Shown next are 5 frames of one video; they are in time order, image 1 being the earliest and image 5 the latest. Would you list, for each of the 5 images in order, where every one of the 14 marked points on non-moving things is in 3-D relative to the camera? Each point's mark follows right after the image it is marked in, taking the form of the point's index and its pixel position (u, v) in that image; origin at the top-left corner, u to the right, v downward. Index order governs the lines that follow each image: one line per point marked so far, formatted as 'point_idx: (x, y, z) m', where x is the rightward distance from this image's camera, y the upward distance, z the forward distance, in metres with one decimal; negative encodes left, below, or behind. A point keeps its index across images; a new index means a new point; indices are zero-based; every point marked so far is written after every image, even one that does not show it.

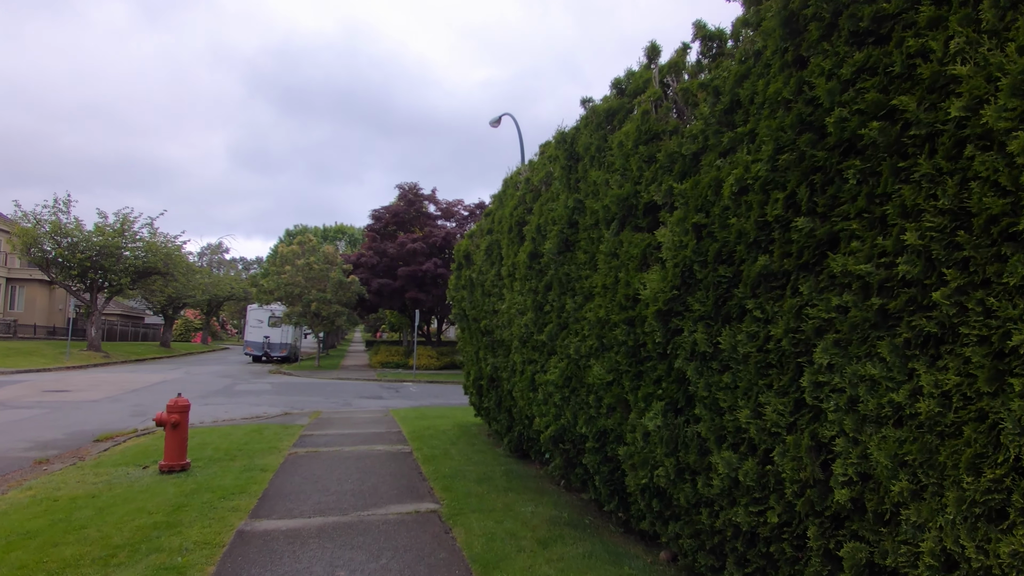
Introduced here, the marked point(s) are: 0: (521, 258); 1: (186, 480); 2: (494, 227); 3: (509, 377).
0: (+0.1, +0.4, +6.4) m
1: (-4.9, -2.9, +7.8) m
2: (-0.3, +0.9, +8.2) m
3: (0.0, -1.3, +7.7) m
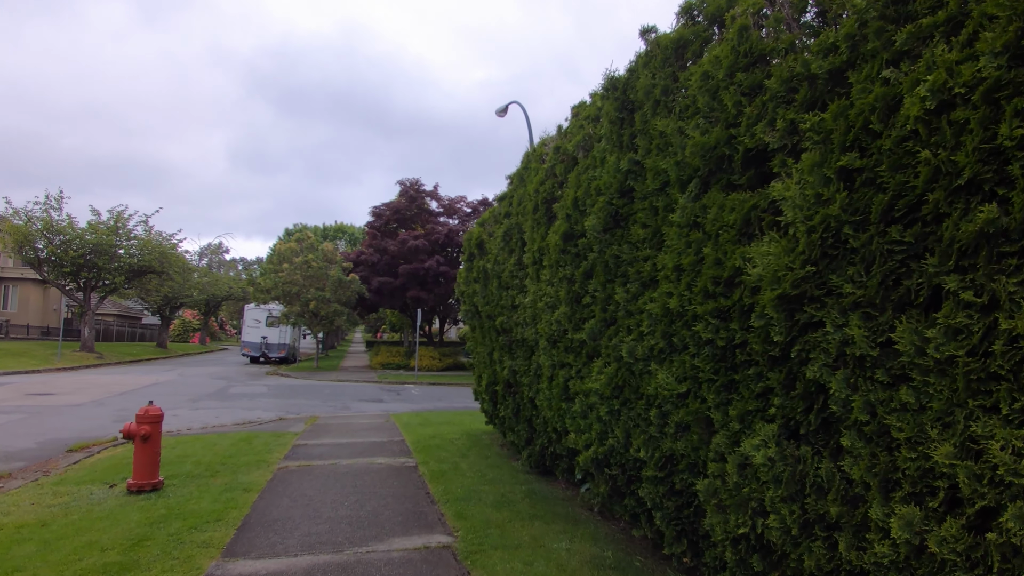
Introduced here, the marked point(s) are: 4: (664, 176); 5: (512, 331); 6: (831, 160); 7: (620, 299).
0: (+0.4, +0.5, +5.3) m
1: (-4.6, -2.8, +6.7) m
2: (0.0, +1.1, +7.1) m
3: (+0.3, -1.2, +6.6) m
4: (+1.1, +0.8, +3.7) m
5: (0.0, -0.6, +7.1) m
6: (+1.5, +0.6, +2.5) m
7: (+0.9, -0.1, +4.2) m
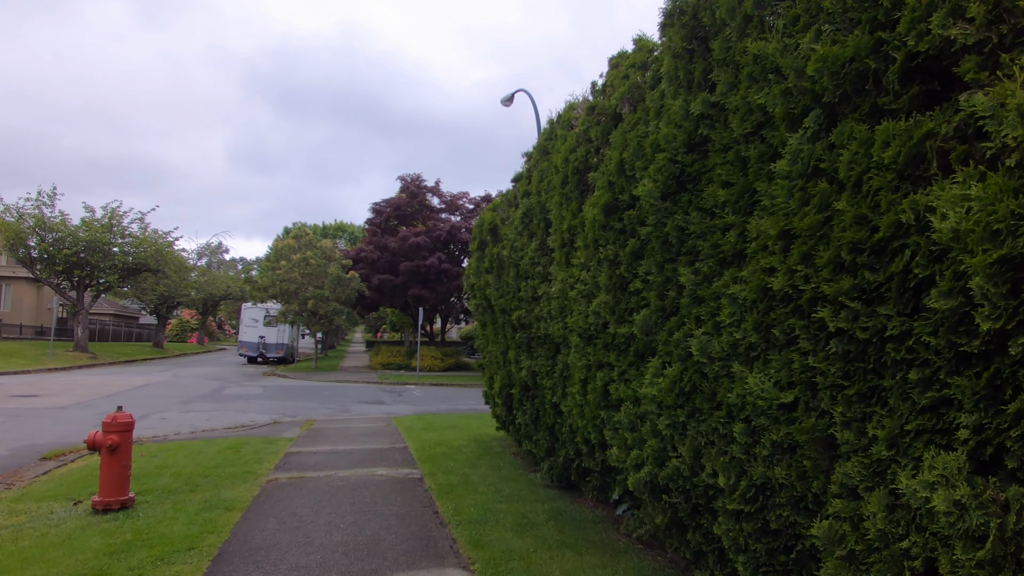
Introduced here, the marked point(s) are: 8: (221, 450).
0: (+0.7, +0.6, +4.4) m
1: (-4.4, -2.7, +5.8) m
2: (+0.3, +1.2, +6.2) m
3: (+0.5, -1.1, +5.7) m
4: (+1.3, +0.9, +2.8) m
5: (+0.2, -0.5, +6.2) m
6: (+1.8, +0.7, +1.6) m
7: (+1.1, 0.0, +3.3) m
8: (-5.3, -3.0, +9.6) m
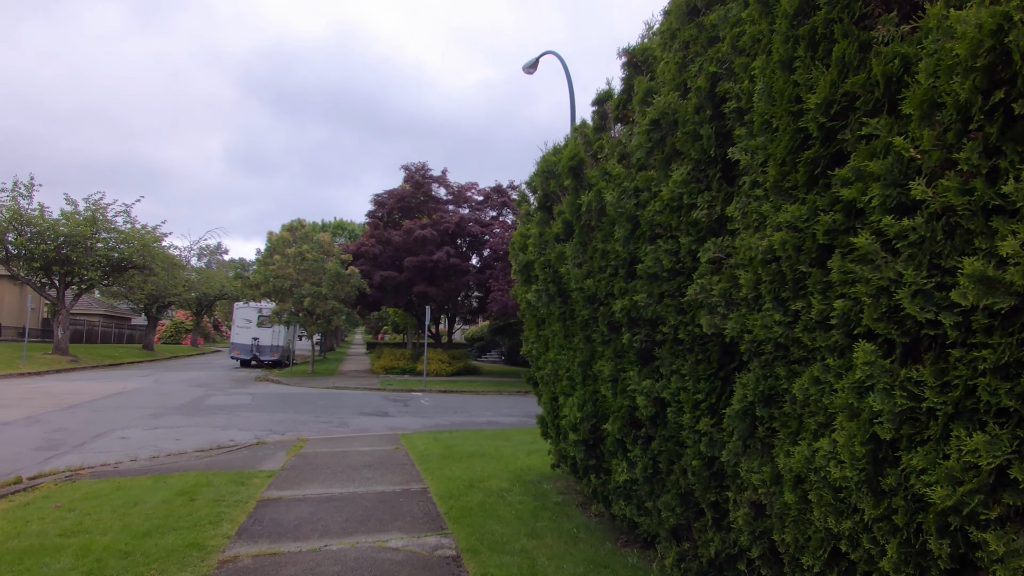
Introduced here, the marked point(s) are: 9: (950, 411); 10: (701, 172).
0: (+1.5, +0.9, +1.7) m
1: (-3.6, -2.4, +3.2) m
2: (+1.1, +1.4, +3.5) m
3: (+1.3, -0.8, +3.0) m
4: (+2.1, +1.2, +0.1) m
5: (+1.0, -0.2, +3.5) m
6: (+2.6, +1.0, -1.1) m
7: (+1.9, +0.3, +0.6) m
8: (-4.5, -2.8, +6.9) m
9: (+1.5, -0.4, +1.8) m
10: (+1.1, +0.7, +3.2) m
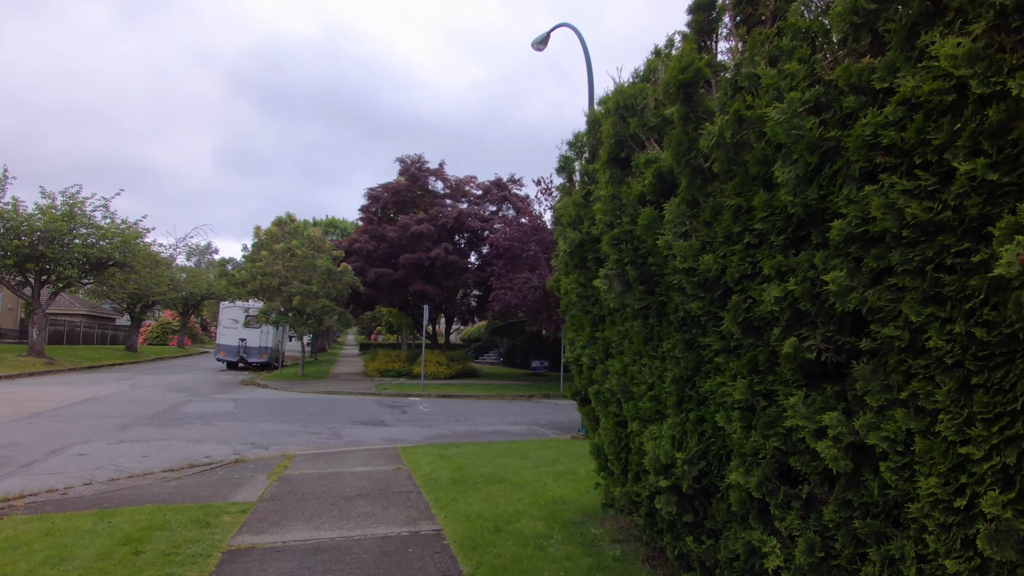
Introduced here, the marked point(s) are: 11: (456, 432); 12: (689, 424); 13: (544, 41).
0: (+1.9, +1.0, +0.2) m
1: (-3.1, -2.3, +1.6) m
2: (+1.5, +1.5, +2.0) m
3: (+1.8, -0.7, +1.5) m
4: (+2.6, +1.3, -1.4) m
5: (+1.5, -0.1, +2.0) m
6: (+3.1, +1.1, -2.6) m
7: (+2.4, +0.4, -0.8) m
8: (-4.1, -2.7, +5.3) m
9: (+2.0, -0.3, +0.4) m
10: (+1.6, +0.8, +1.7) m
11: (-1.6, -4.0, +14.6) m
12: (+1.1, -0.9, +3.3) m
13: (+1.0, +7.5, +15.8) m
